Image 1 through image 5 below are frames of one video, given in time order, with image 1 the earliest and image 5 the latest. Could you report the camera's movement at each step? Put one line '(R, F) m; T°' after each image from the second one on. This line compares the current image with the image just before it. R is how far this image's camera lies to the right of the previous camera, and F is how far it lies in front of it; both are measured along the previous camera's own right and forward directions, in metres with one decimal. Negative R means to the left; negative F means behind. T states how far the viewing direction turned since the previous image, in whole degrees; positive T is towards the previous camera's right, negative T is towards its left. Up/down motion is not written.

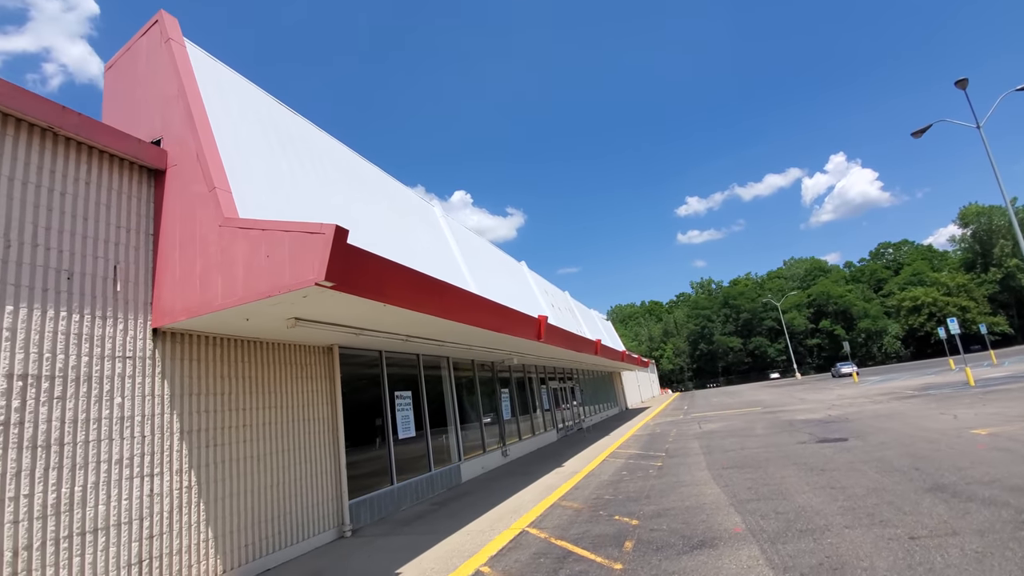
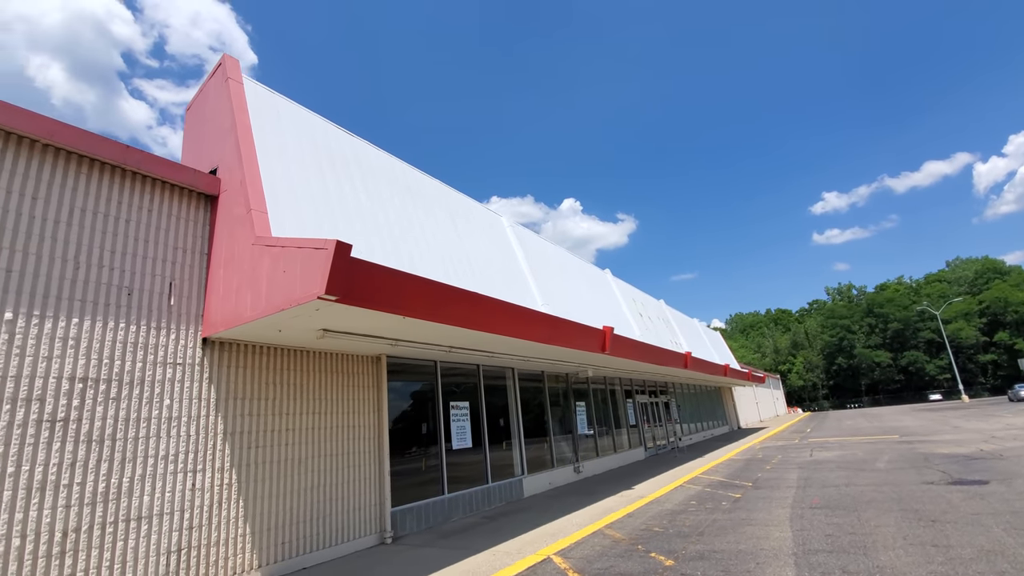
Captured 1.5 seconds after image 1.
(+1.0, +0.4) m; -13°
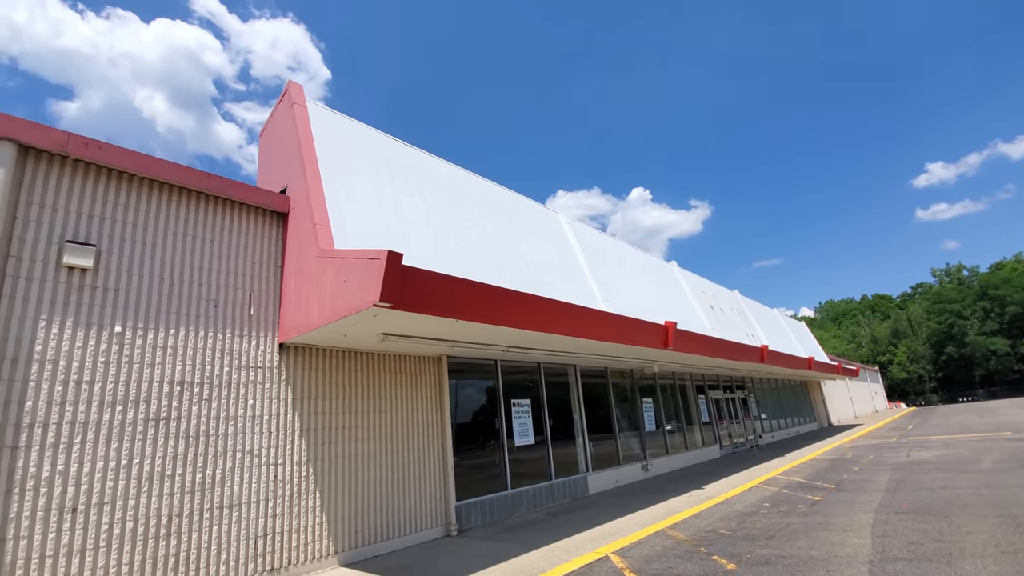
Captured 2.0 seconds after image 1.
(+0.3, -0.1) m; -8°
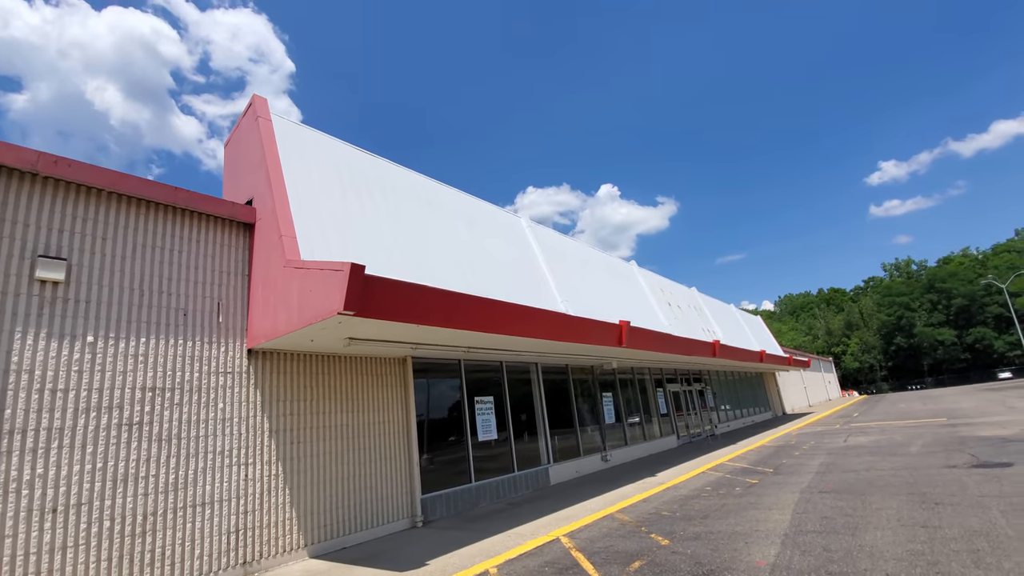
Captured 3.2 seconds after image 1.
(+0.2, -0.5) m; +3°
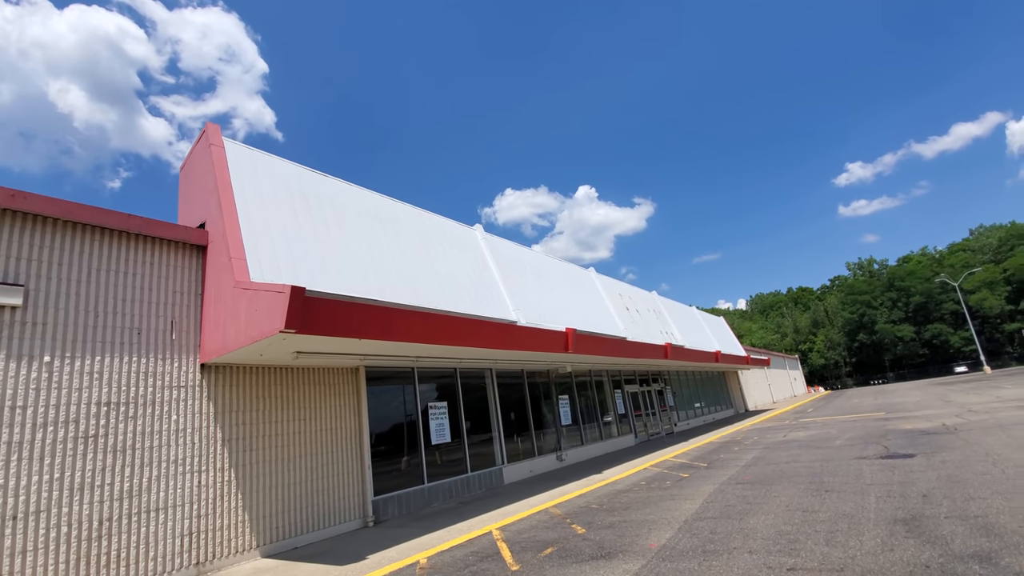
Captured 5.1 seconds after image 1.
(+0.6, -0.6) m; +2°
